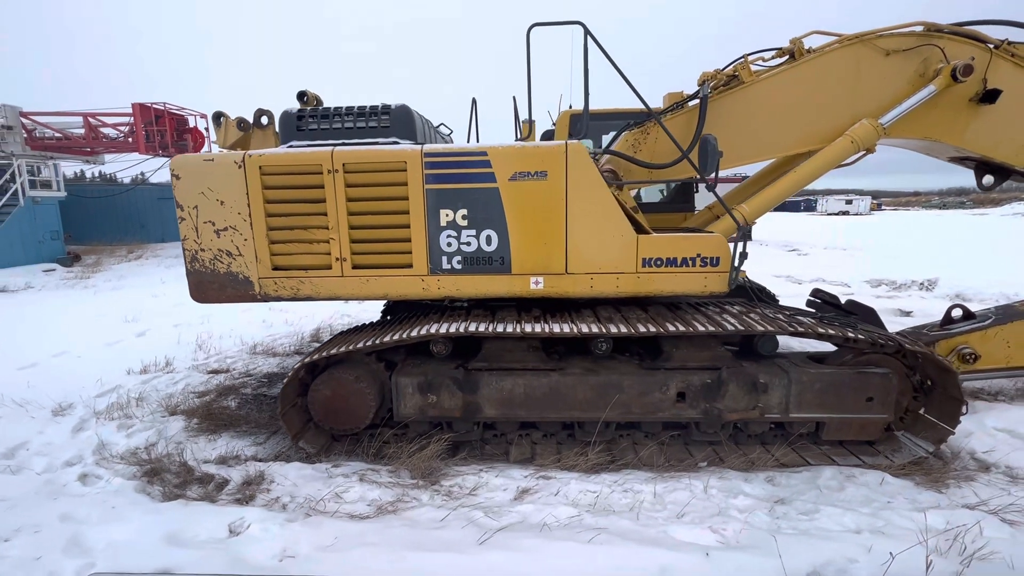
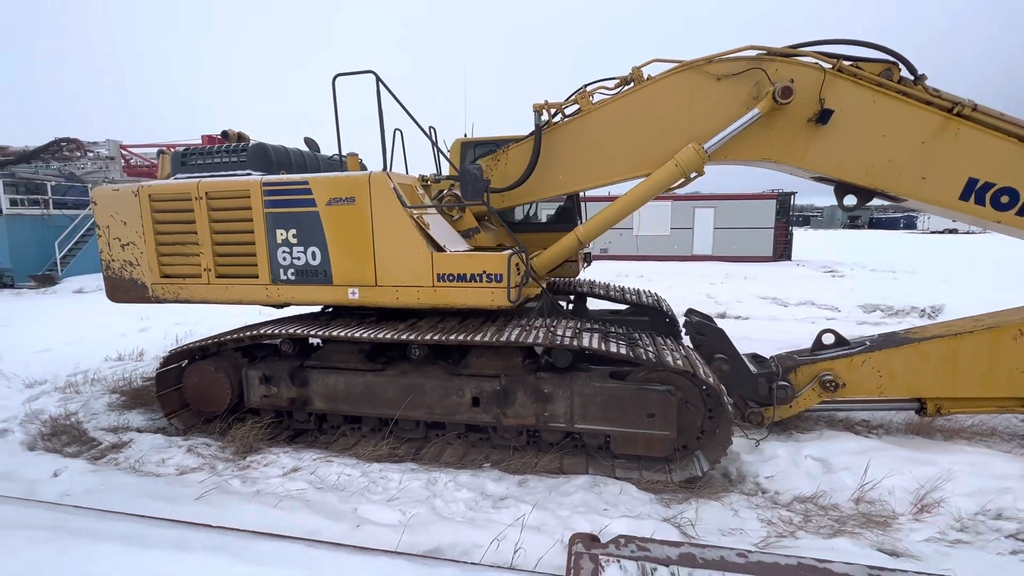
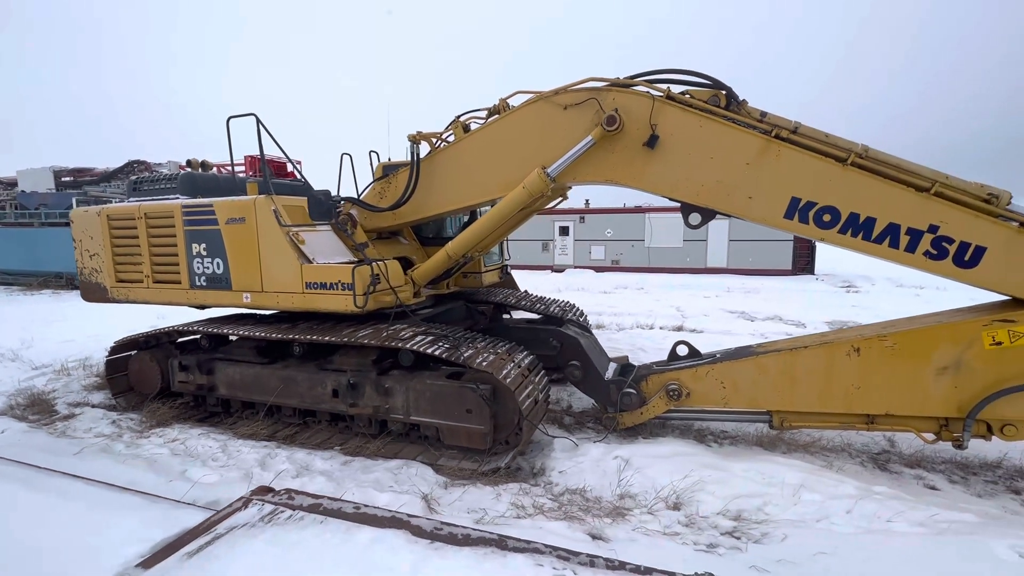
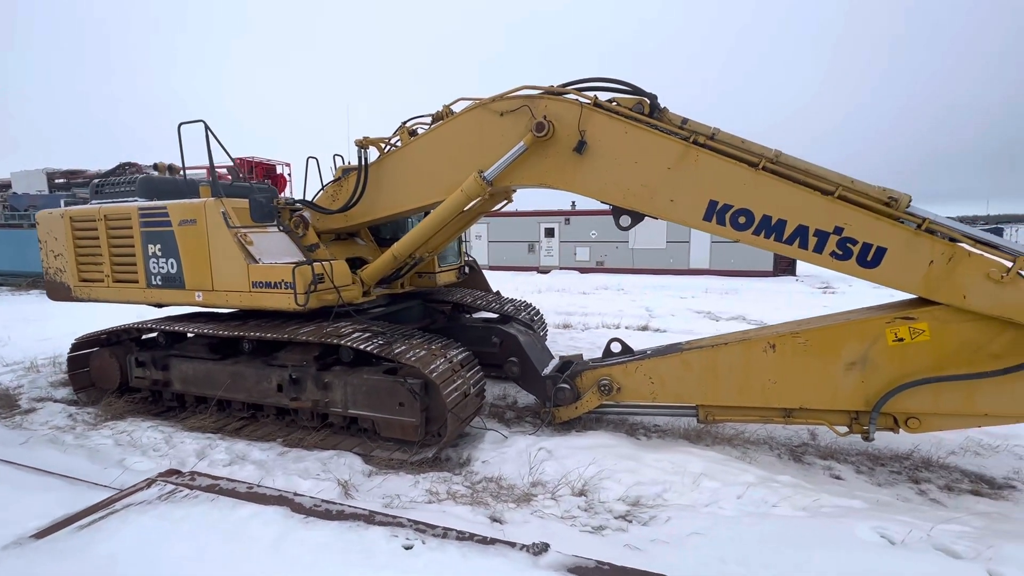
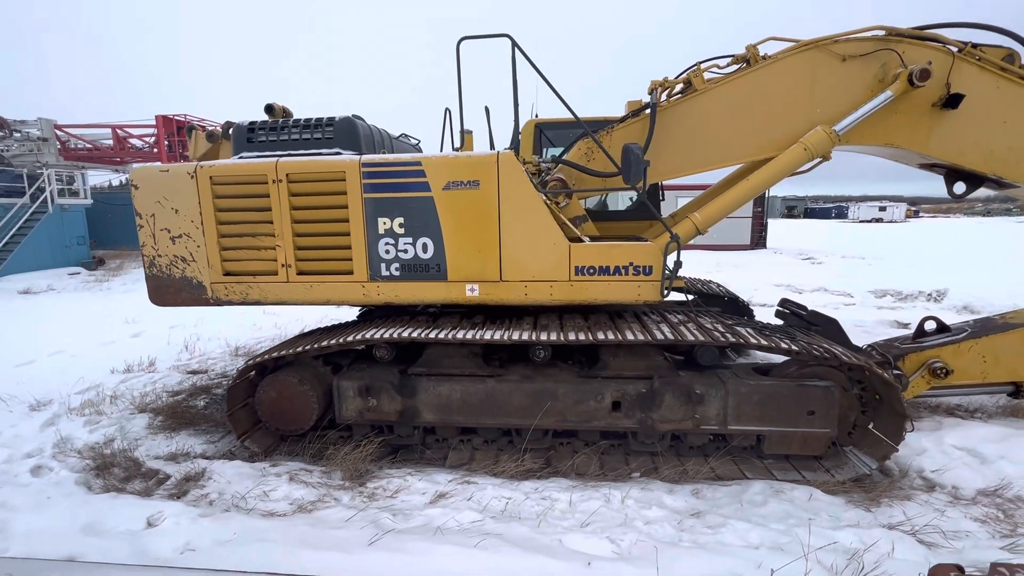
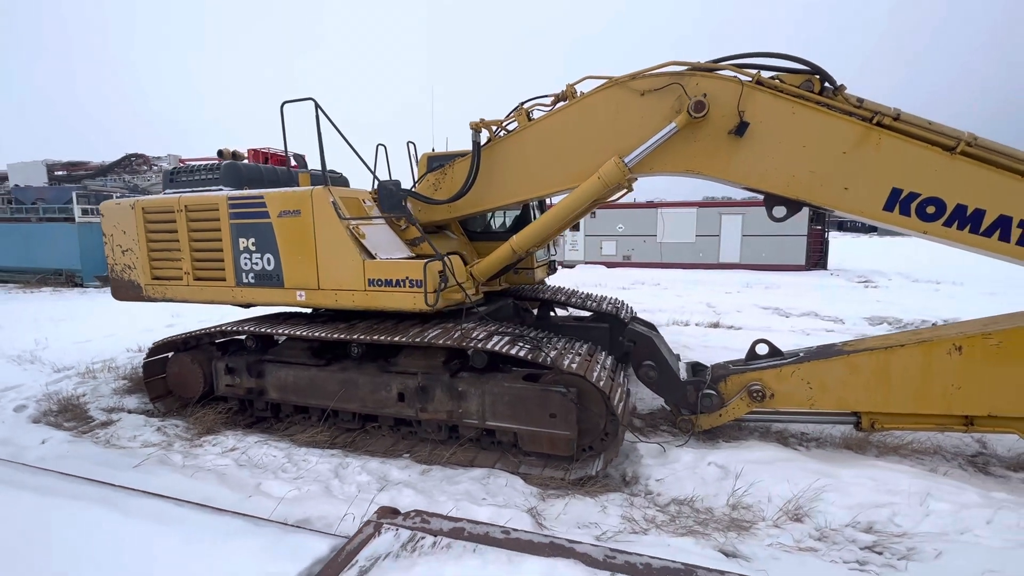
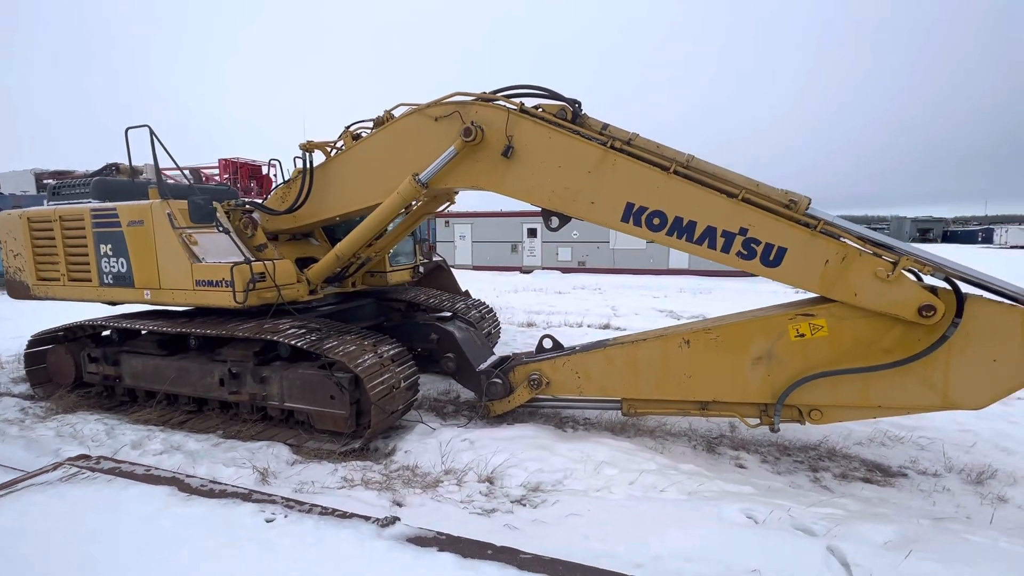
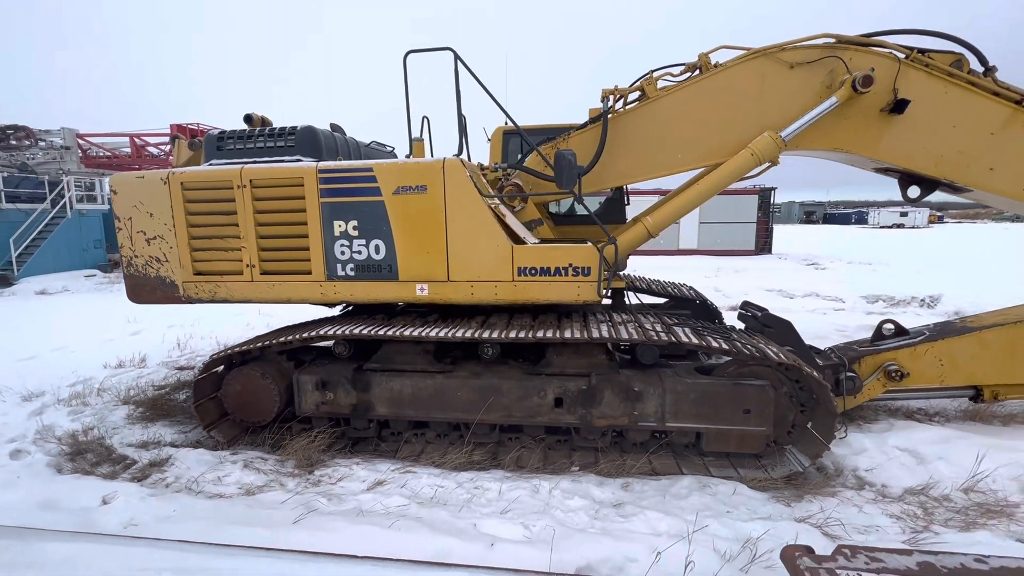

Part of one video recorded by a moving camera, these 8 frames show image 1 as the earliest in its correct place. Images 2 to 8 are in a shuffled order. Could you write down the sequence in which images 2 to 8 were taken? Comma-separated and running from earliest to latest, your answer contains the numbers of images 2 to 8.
5, 8, 2, 6, 3, 4, 7
